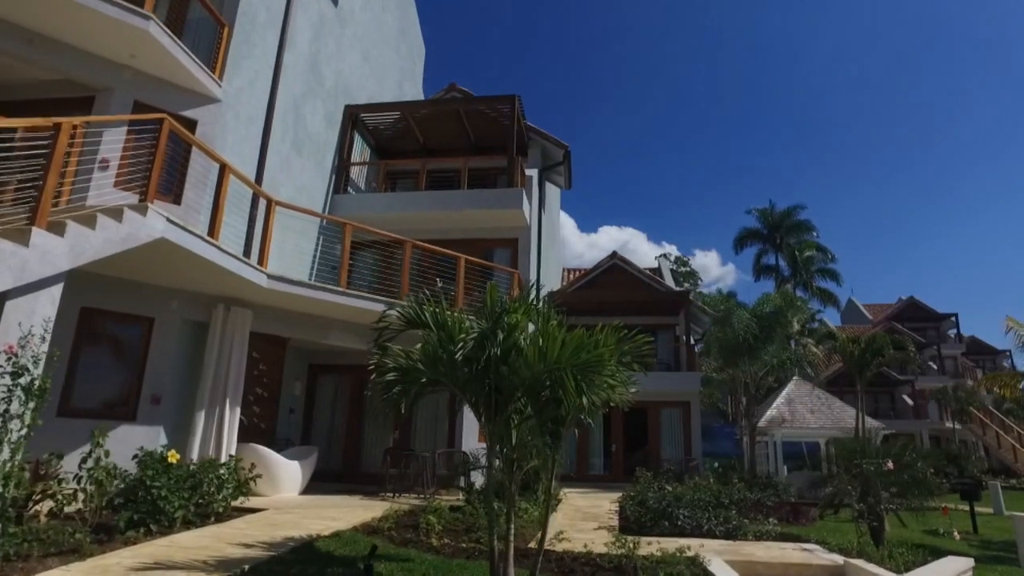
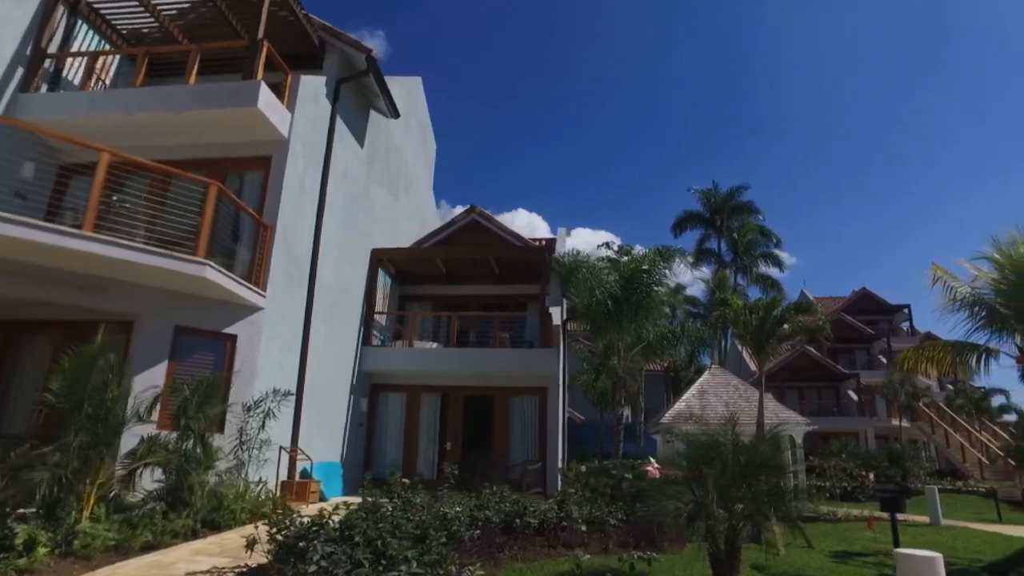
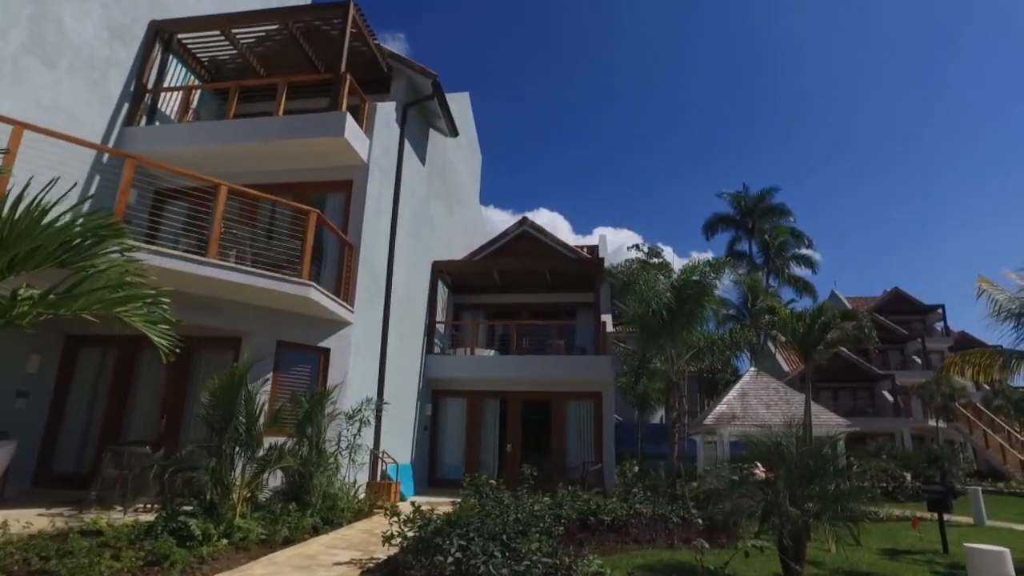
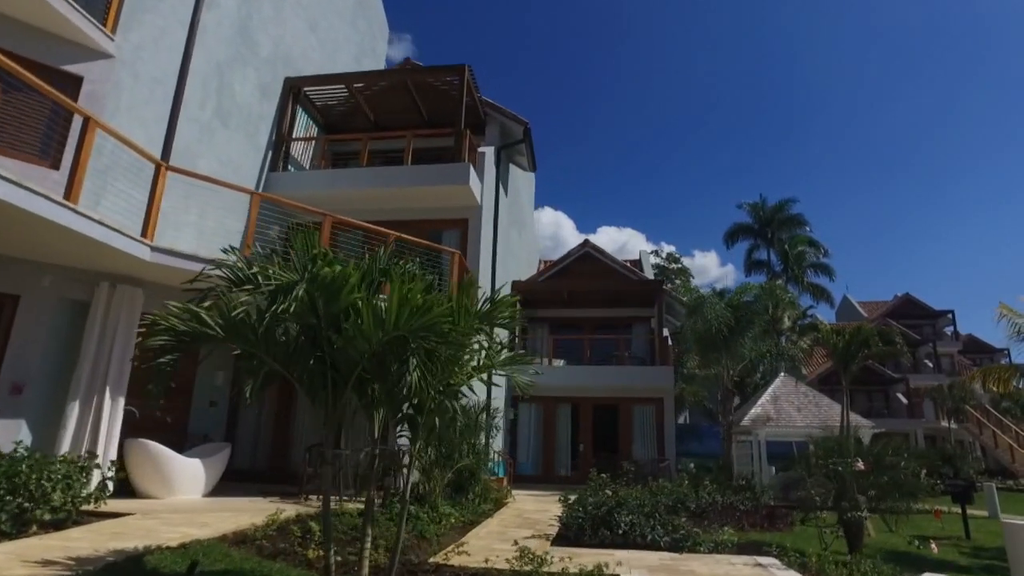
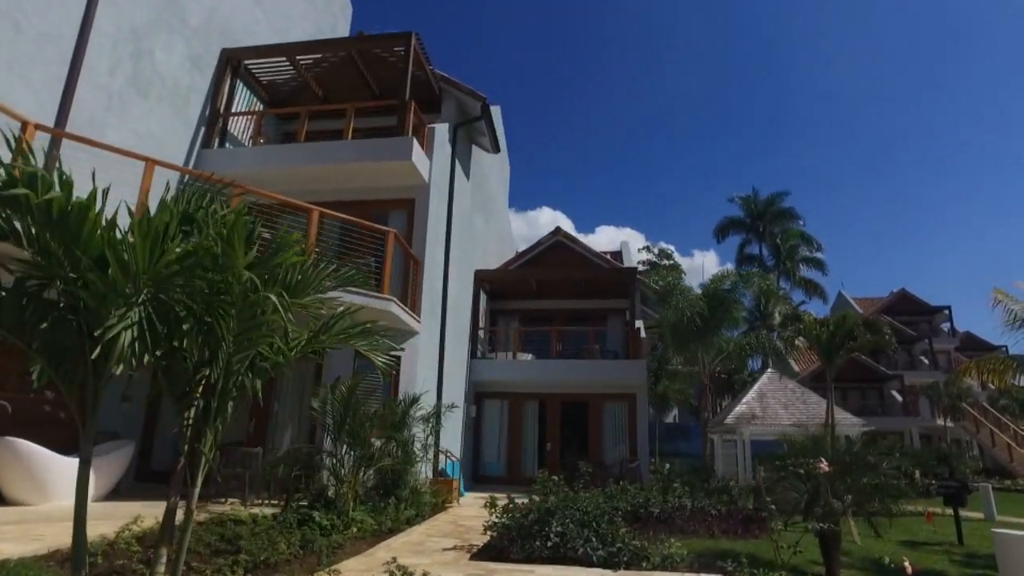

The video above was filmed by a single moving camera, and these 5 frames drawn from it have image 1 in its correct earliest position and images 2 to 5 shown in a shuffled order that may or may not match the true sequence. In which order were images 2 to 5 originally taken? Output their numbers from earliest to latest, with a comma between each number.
4, 5, 3, 2
